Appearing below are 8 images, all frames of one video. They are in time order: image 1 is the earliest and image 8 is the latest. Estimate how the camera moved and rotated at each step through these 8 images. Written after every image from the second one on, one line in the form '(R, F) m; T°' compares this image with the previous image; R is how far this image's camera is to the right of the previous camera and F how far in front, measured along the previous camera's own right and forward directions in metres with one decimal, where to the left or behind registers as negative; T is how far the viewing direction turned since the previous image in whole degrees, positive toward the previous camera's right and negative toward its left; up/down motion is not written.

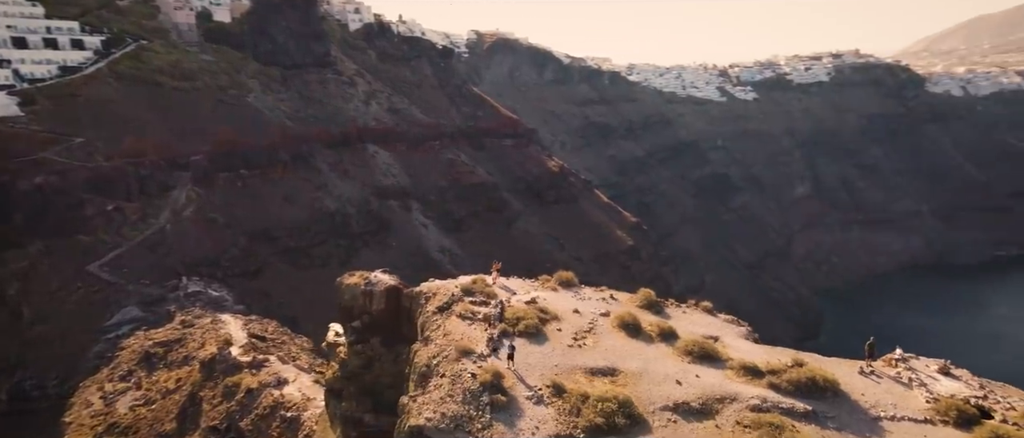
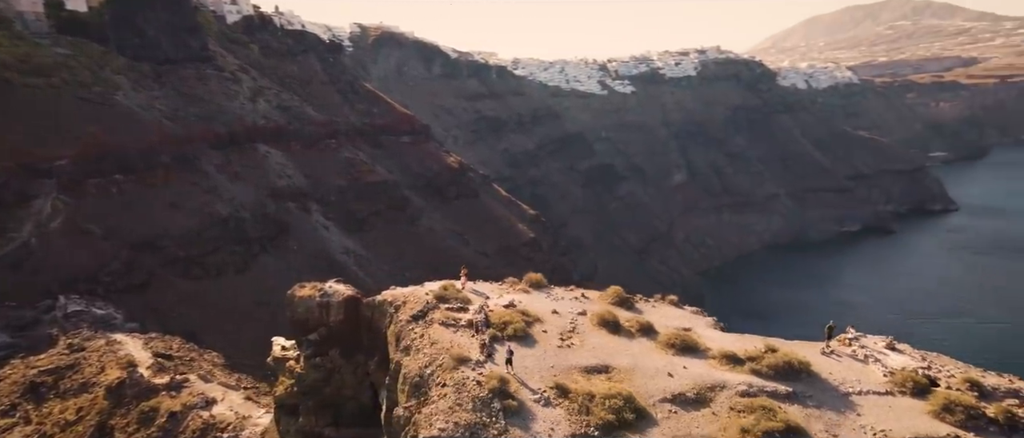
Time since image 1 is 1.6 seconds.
(-5.0, -0.4) m; +12°
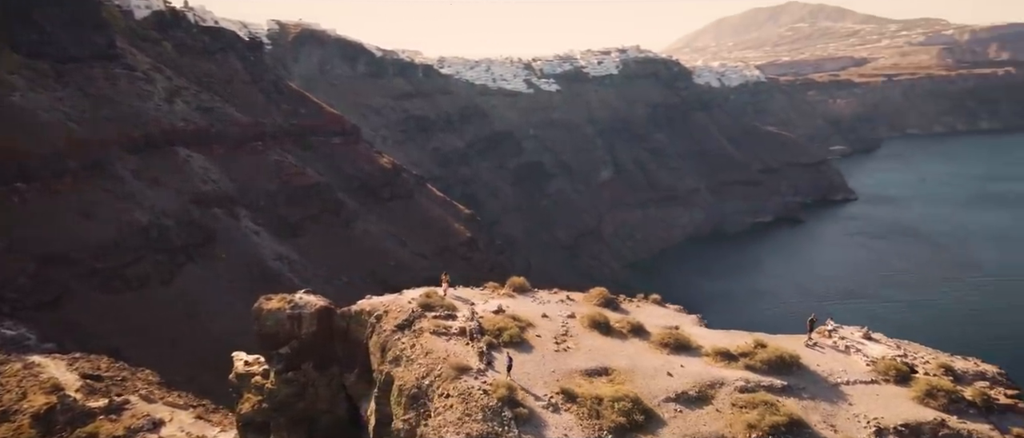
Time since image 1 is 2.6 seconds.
(-3.5, +0.4) m; +8°
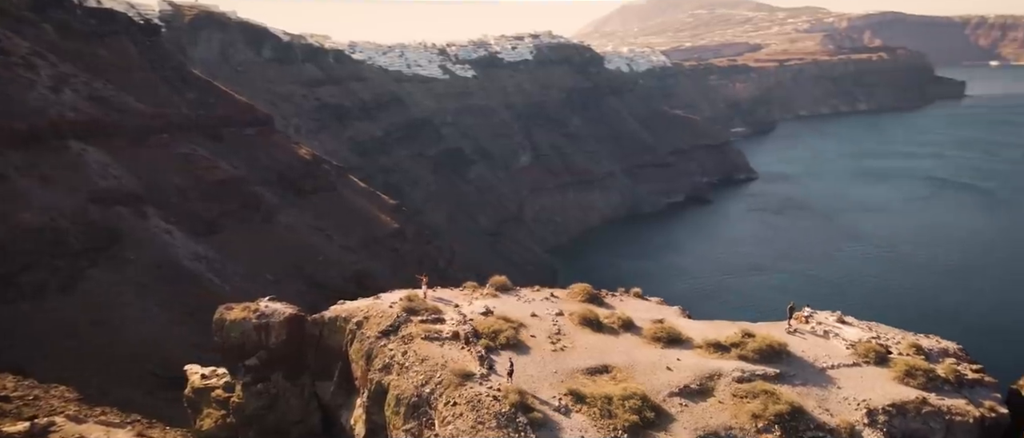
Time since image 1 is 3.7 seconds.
(-3.9, +0.9) m; +9°
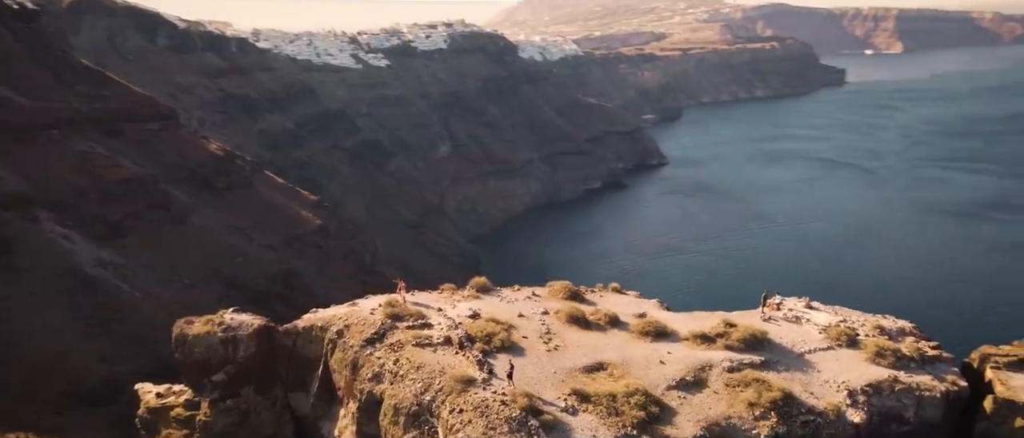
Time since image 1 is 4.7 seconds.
(-3.6, +0.6) m; +9°
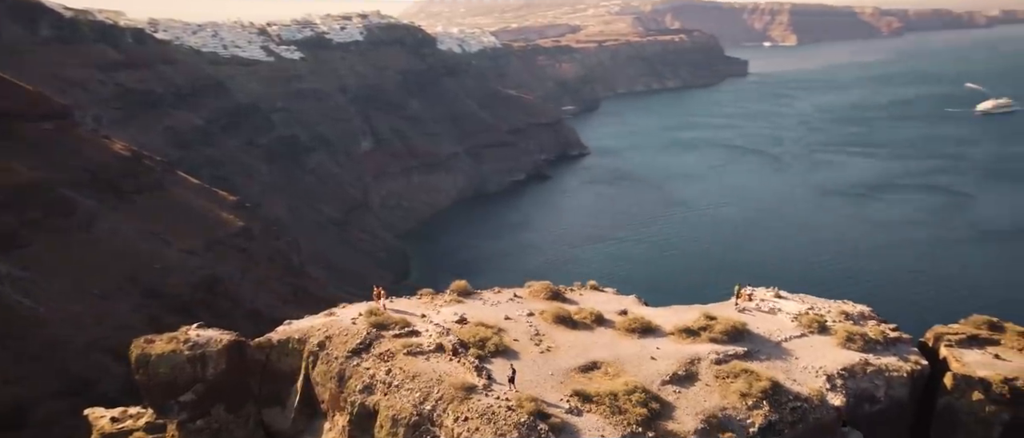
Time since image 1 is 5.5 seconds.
(-3.3, +0.7) m; +8°
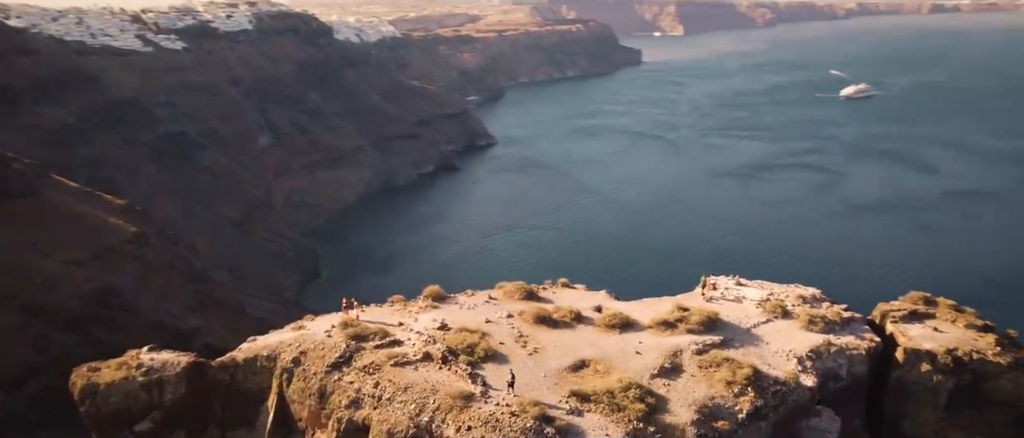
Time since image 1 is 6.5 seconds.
(-3.6, +1.2) m; +10°
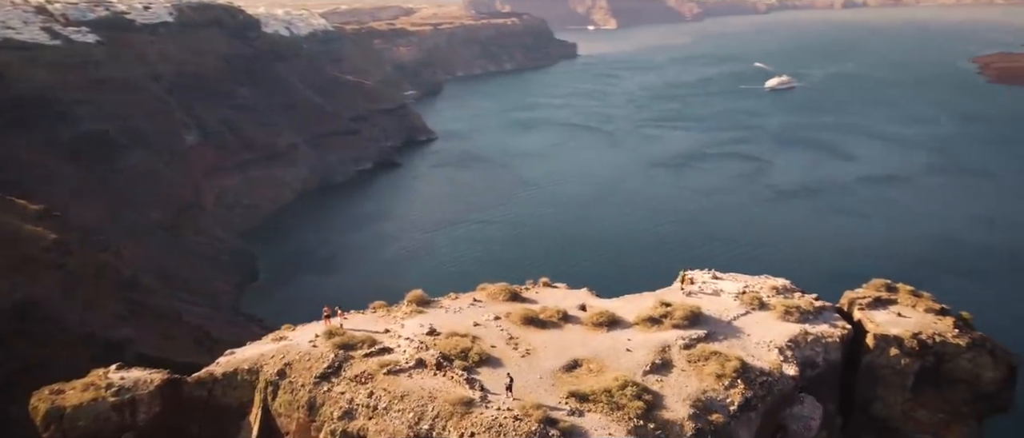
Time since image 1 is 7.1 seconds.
(-2.2, +0.8) m; +6°
